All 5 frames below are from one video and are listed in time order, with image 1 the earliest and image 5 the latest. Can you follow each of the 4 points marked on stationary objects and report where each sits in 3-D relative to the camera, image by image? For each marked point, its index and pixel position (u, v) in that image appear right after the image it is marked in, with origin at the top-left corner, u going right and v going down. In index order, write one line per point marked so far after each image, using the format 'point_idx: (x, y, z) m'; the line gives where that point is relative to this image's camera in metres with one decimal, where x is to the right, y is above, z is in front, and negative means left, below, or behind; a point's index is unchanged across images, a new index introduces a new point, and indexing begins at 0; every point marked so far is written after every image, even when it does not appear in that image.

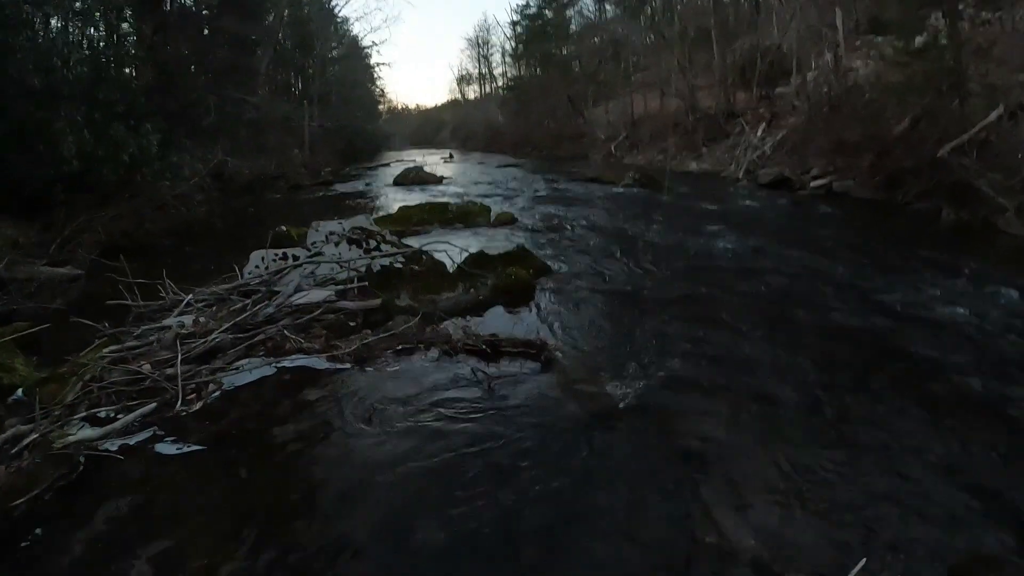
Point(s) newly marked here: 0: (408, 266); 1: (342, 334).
0: (-1.7, +0.4, +9.5) m
1: (-2.3, -0.6, +7.8) m
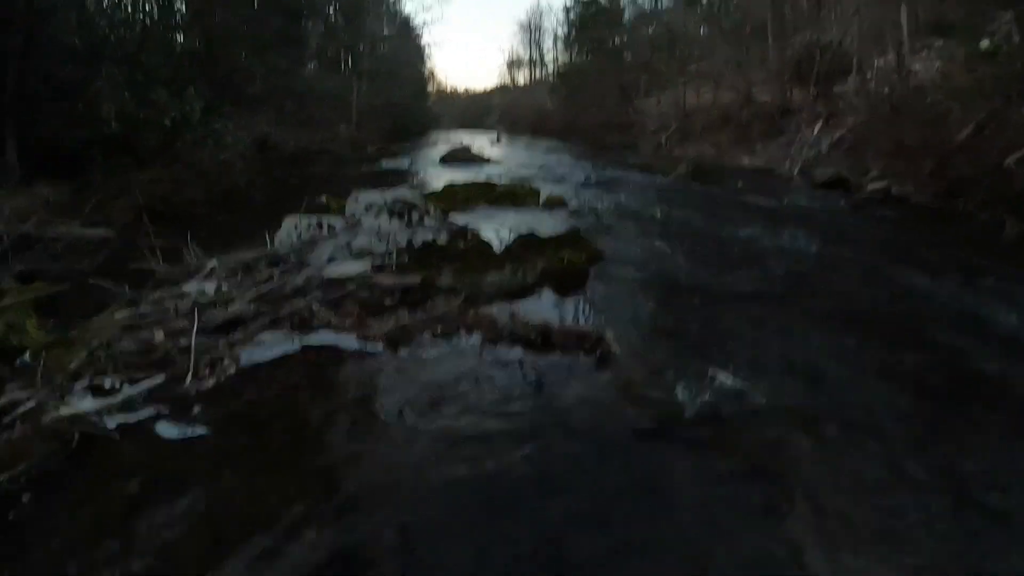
0: (-0.9, +0.7, +8.8) m
1: (-1.7, -0.3, +7.2) m
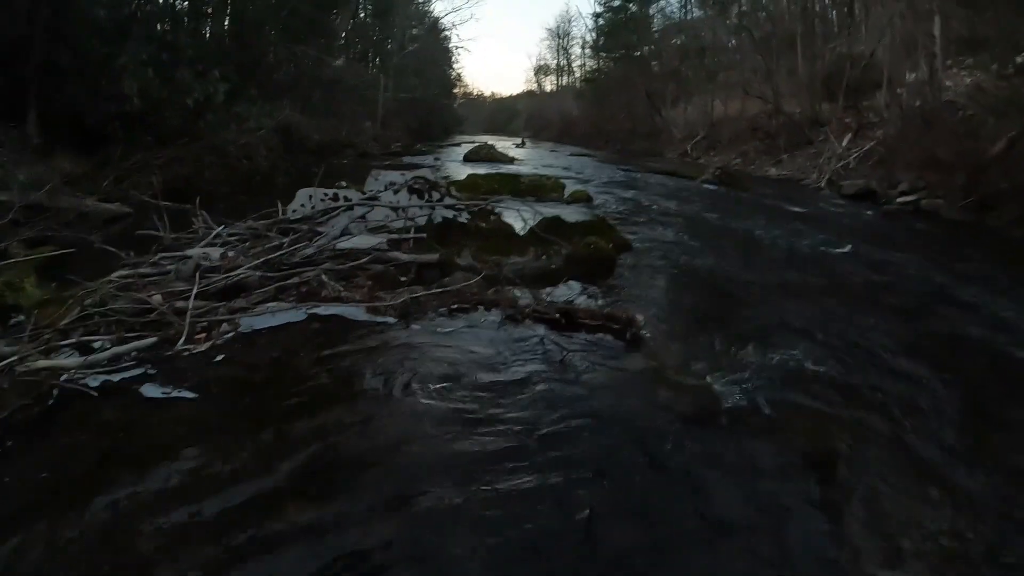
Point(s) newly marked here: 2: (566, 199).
0: (-0.6, +0.9, +8.4) m
1: (-1.4, 0.0, +6.8) m
2: (+1.4, +2.3, +14.9) m
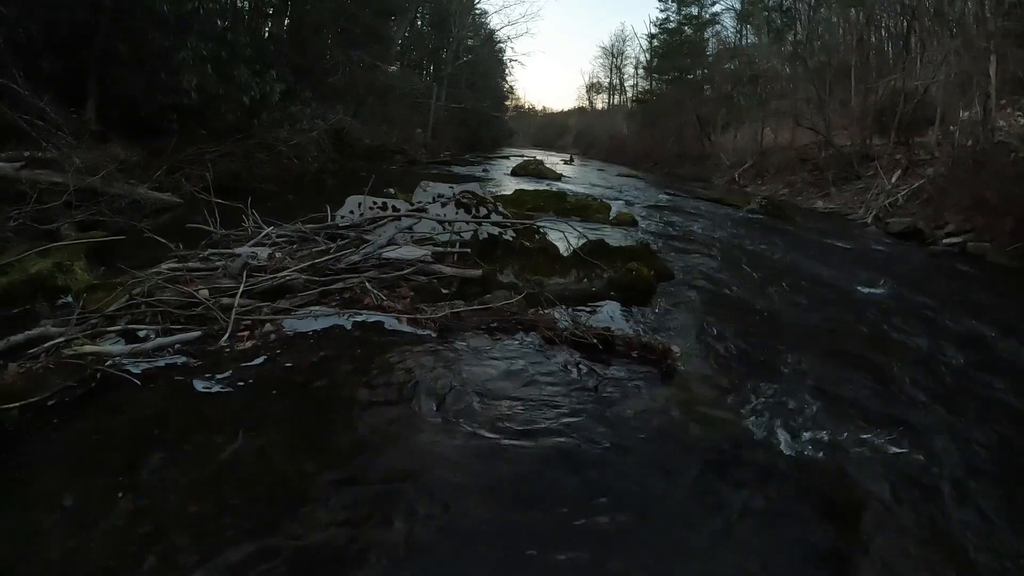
0: (+0.1, +0.7, +8.4) m
1: (-1.0, -0.1, +6.8) m
2: (+2.4, +1.7, +14.8) m
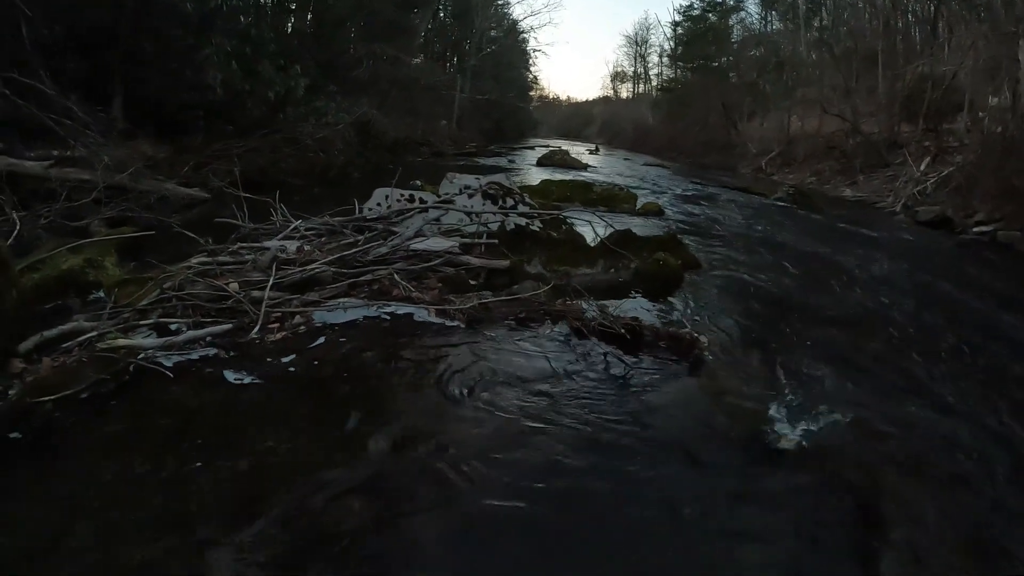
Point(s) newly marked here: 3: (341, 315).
0: (+0.4, +0.8, +8.2) m
1: (-0.6, 0.0, +6.7) m
2: (+3.1, +2.0, +14.5) m
3: (-1.6, -0.3, +5.6) m
